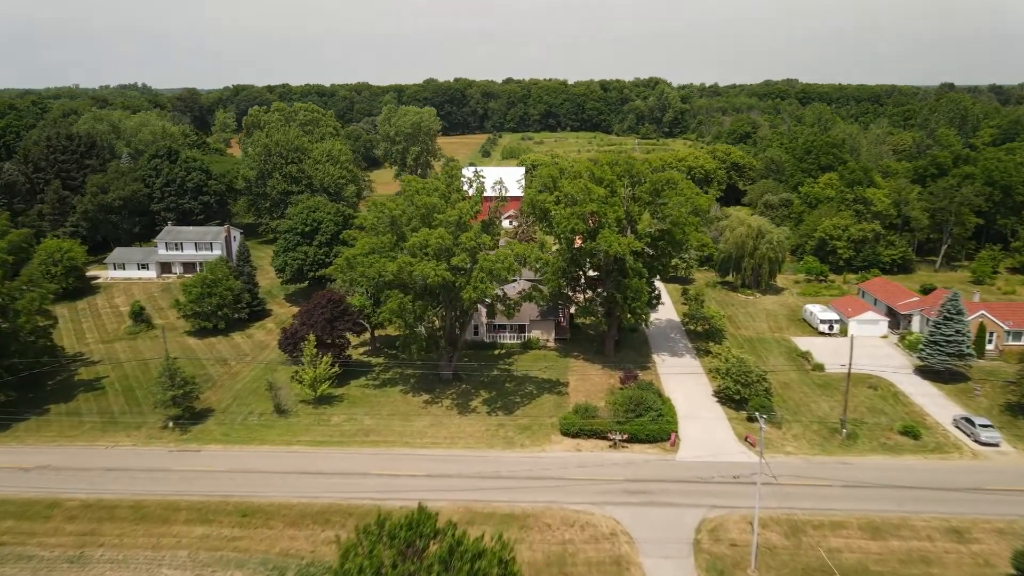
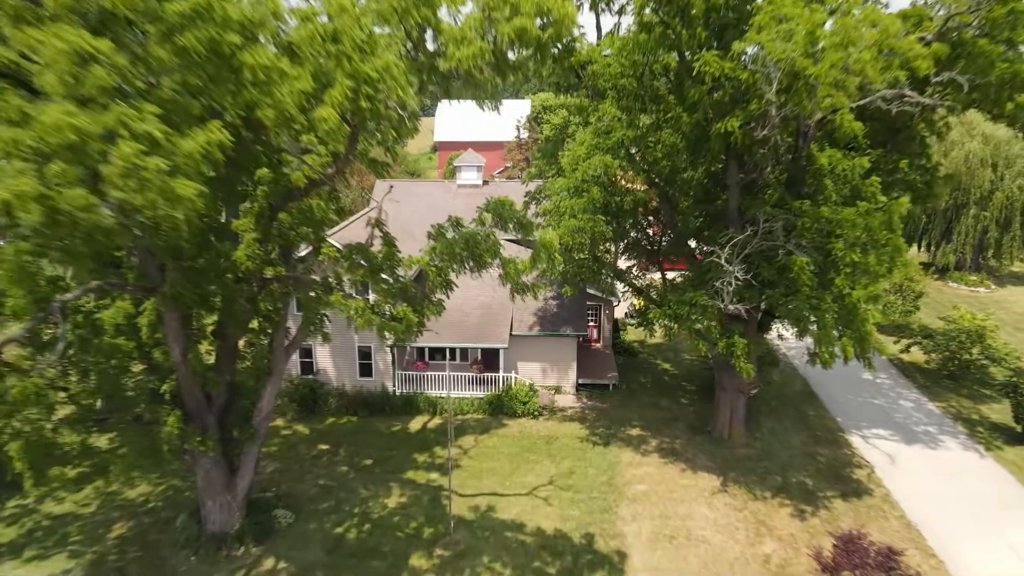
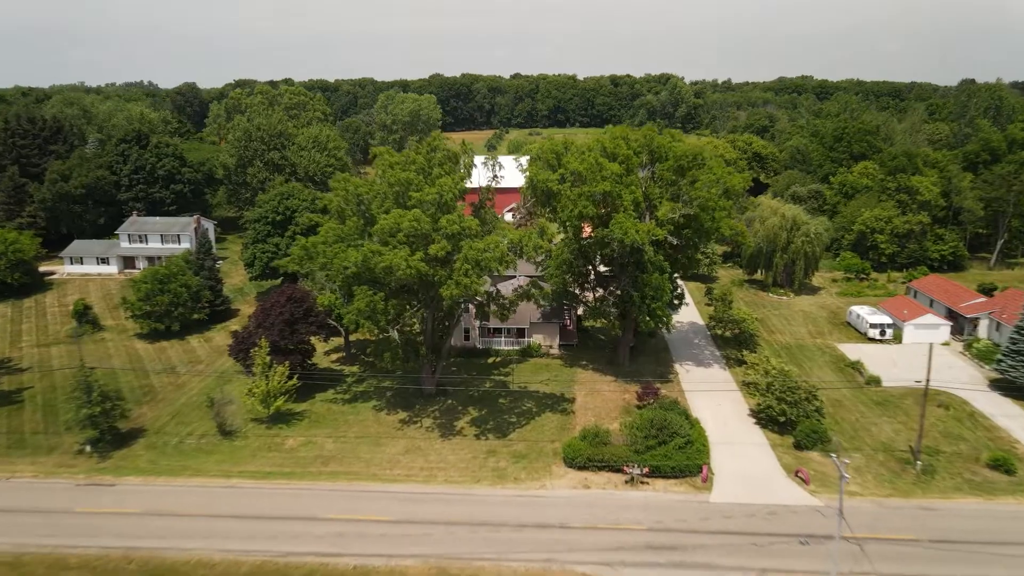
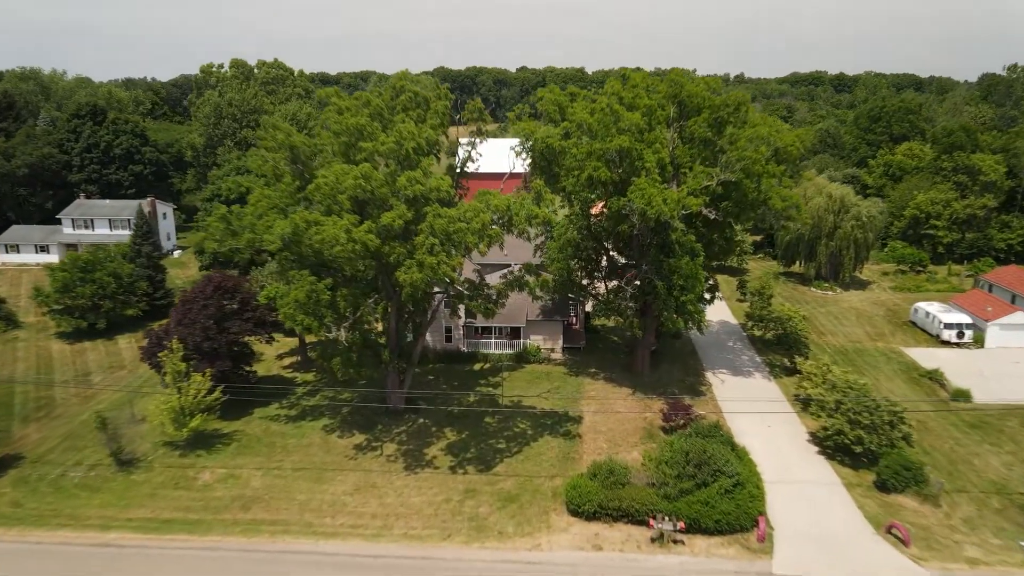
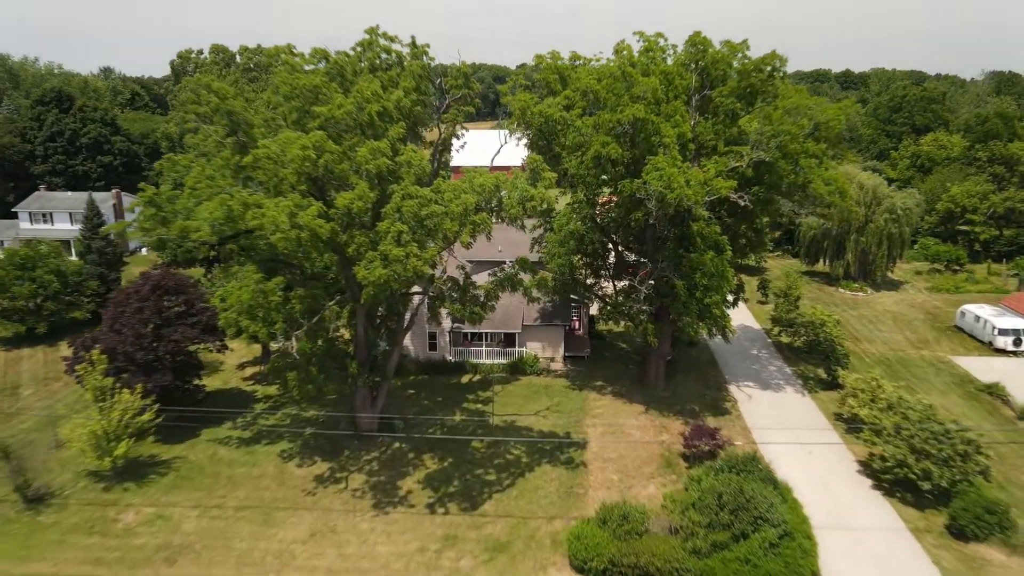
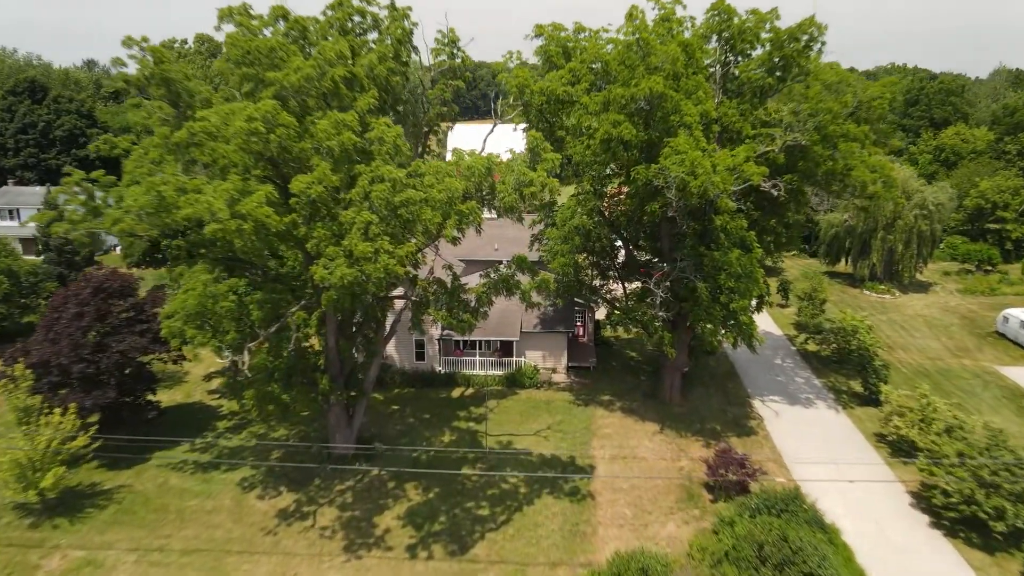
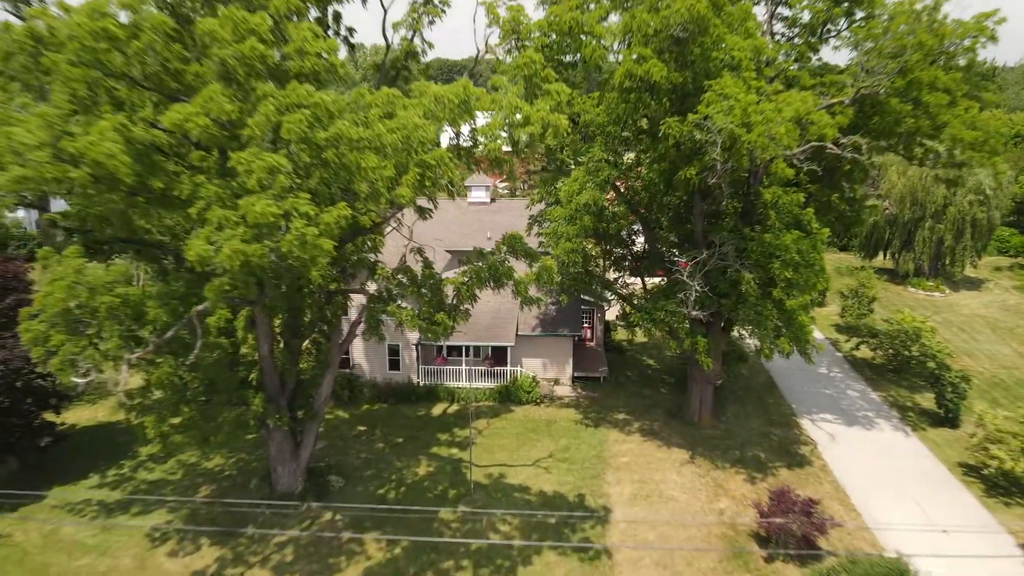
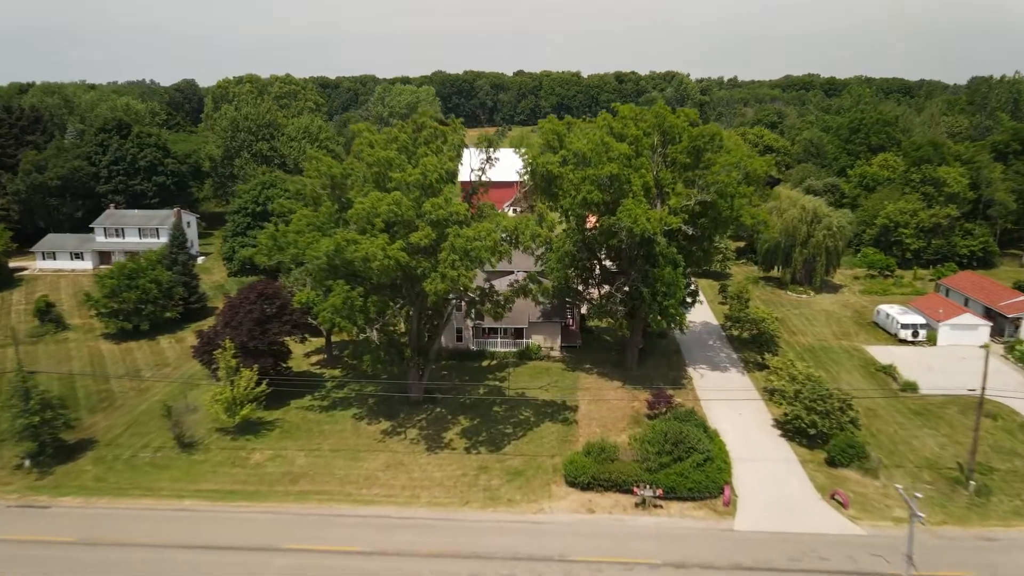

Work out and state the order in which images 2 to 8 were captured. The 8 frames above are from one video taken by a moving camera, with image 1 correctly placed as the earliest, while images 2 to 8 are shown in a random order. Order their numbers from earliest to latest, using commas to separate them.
3, 8, 4, 5, 6, 7, 2
